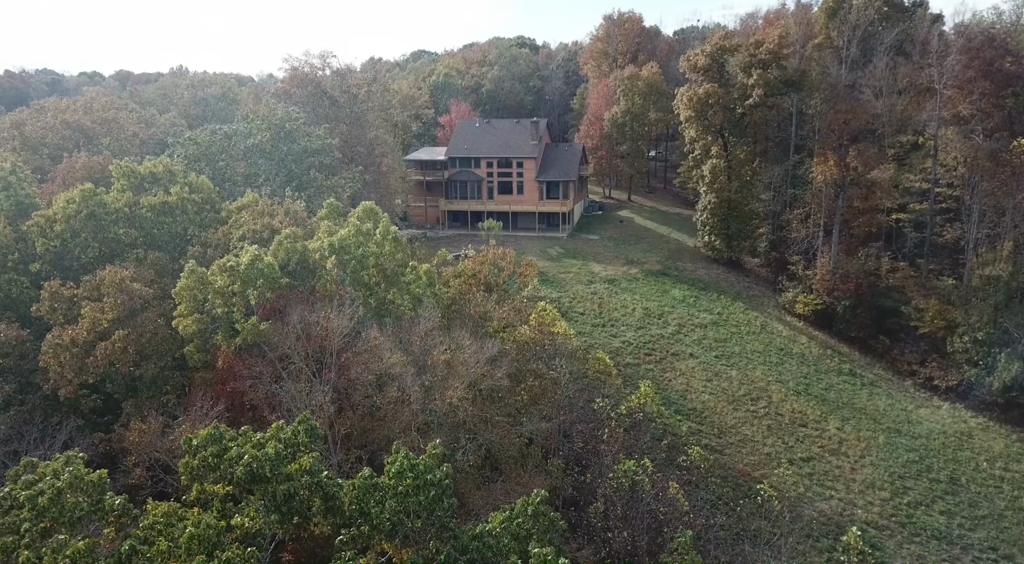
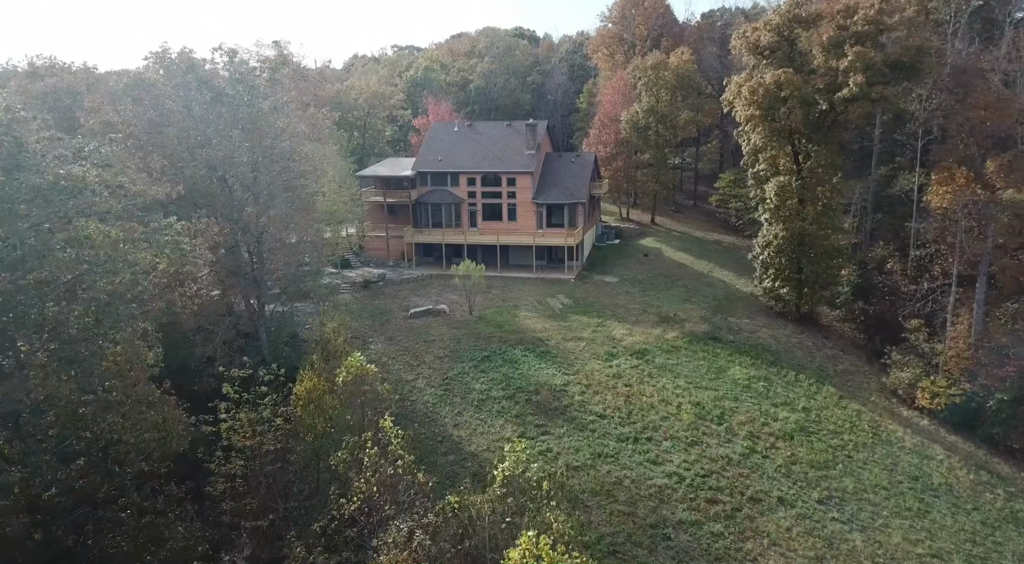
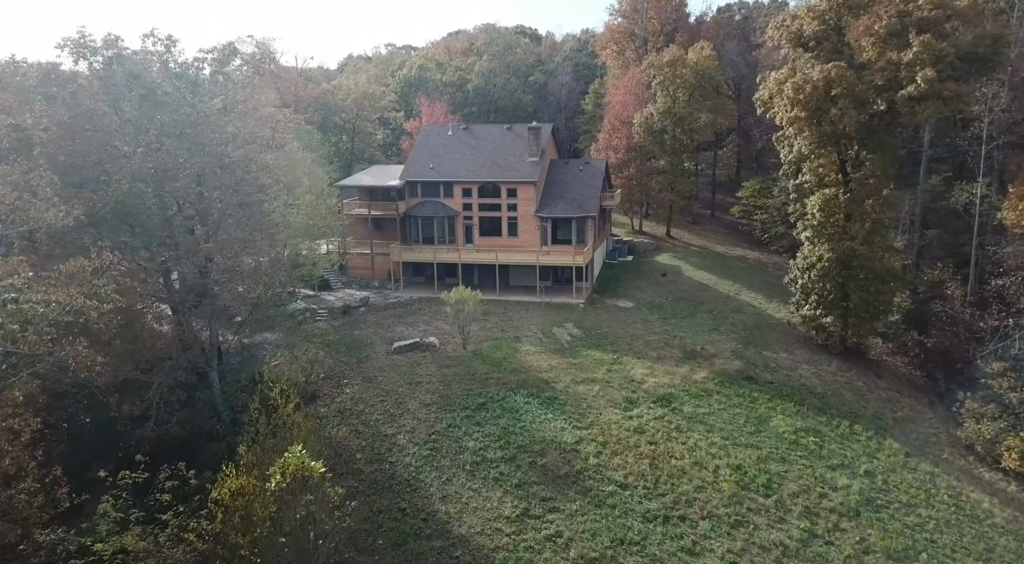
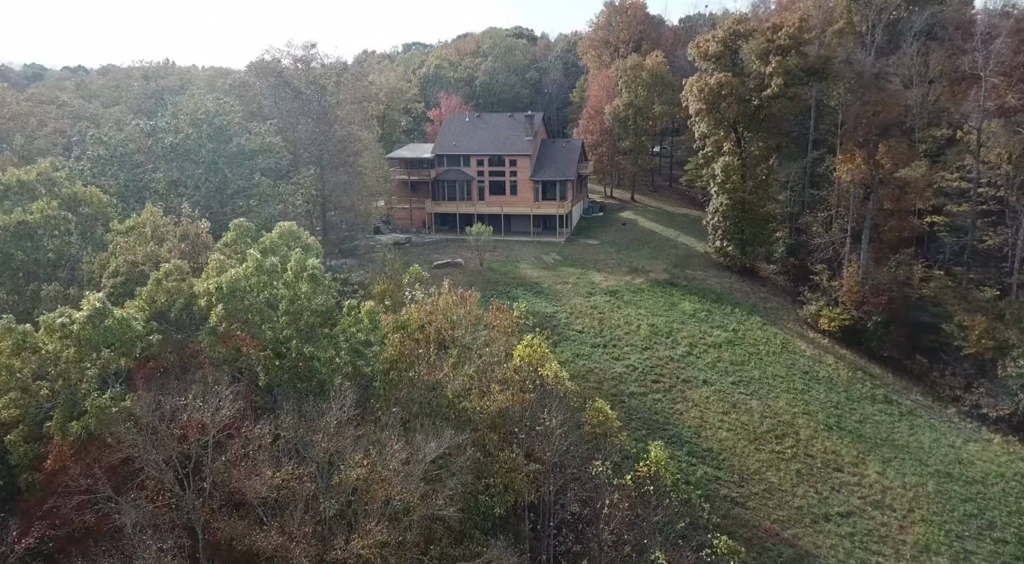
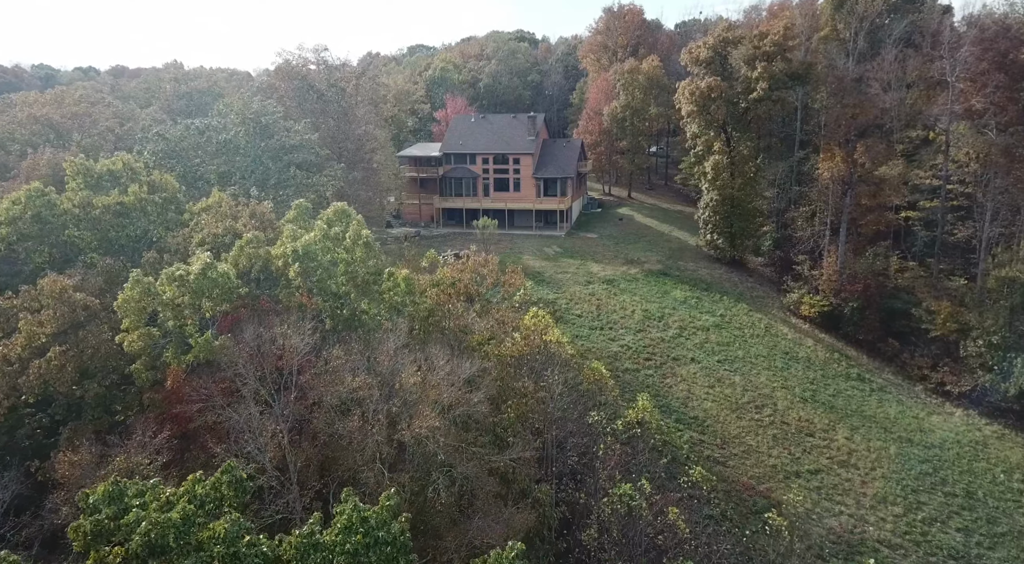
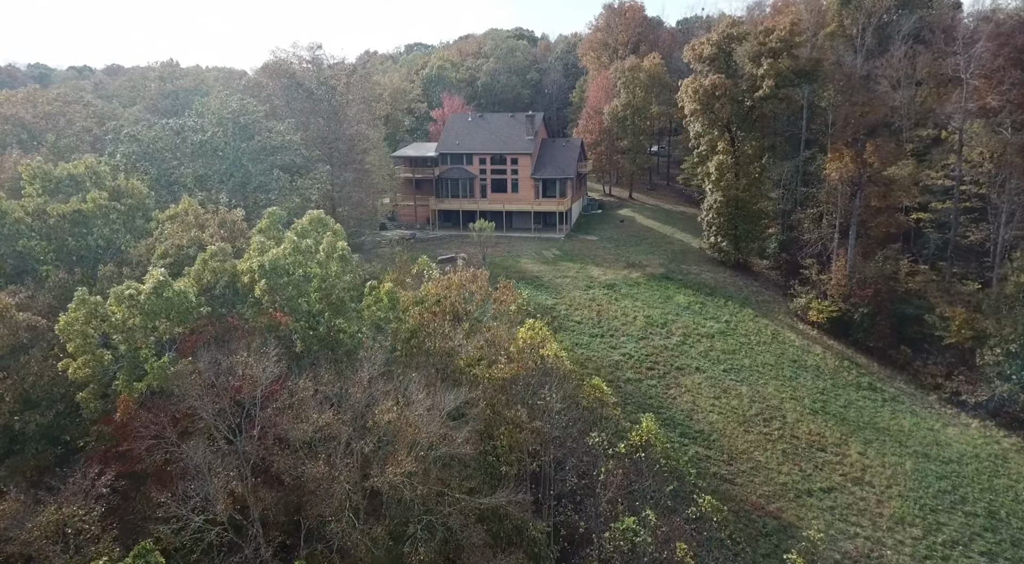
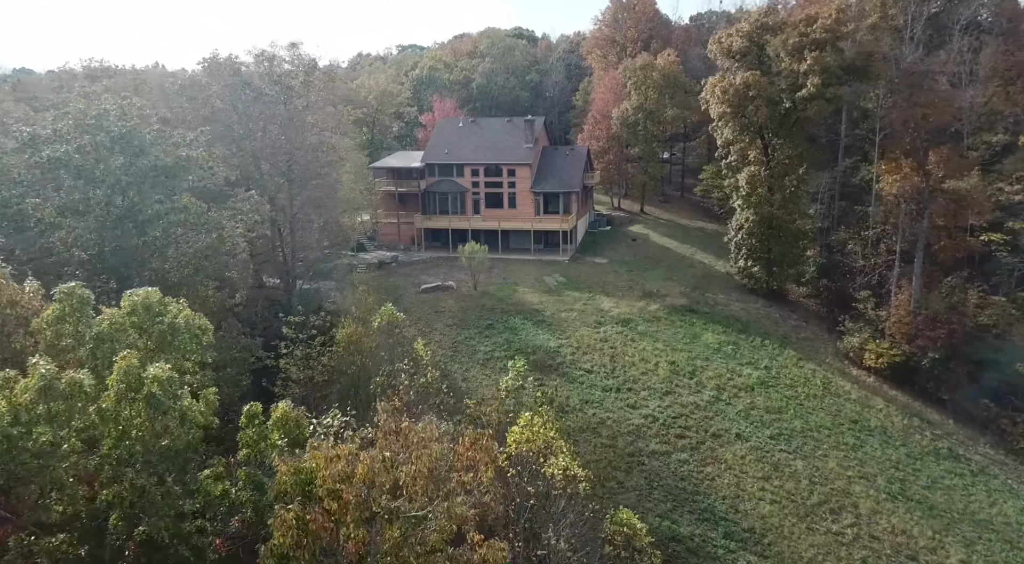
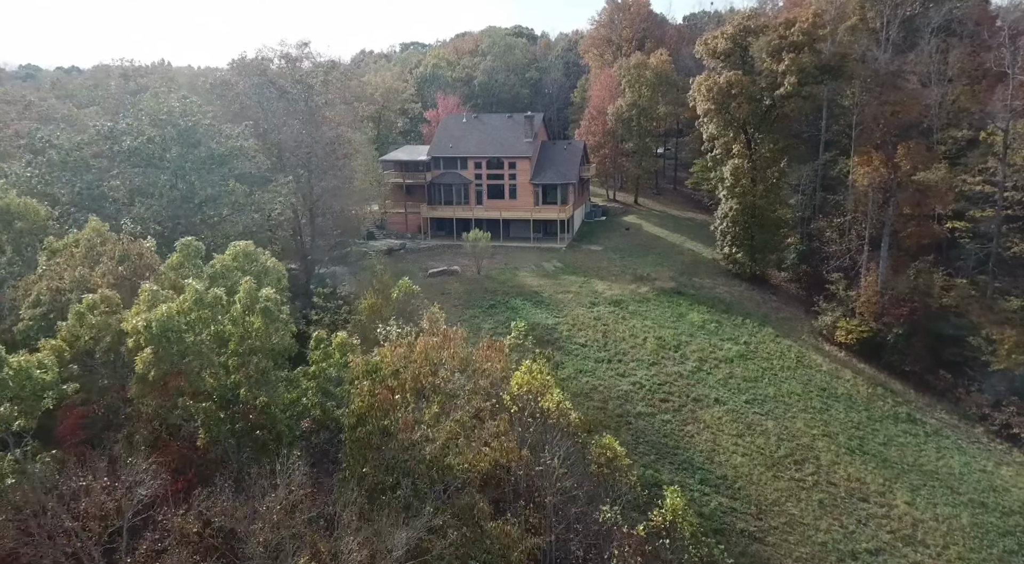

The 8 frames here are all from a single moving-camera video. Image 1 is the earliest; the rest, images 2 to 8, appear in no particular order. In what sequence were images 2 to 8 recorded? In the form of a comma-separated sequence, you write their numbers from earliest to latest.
5, 6, 4, 8, 7, 2, 3
